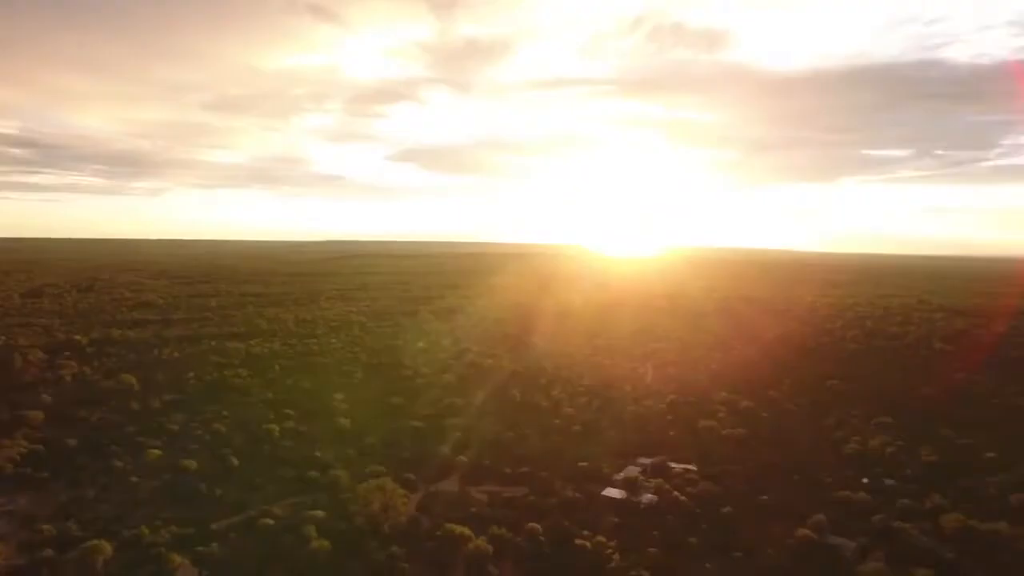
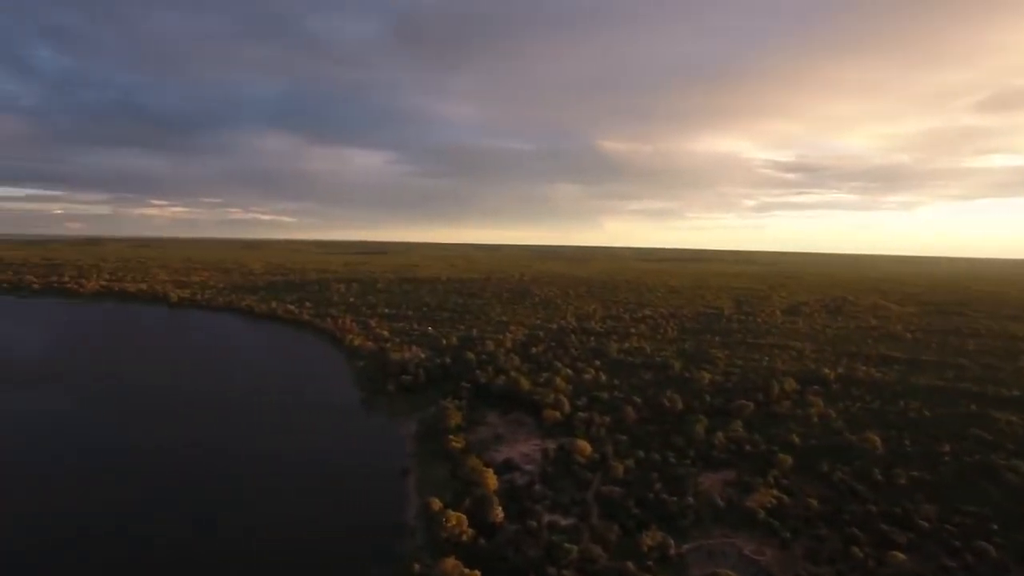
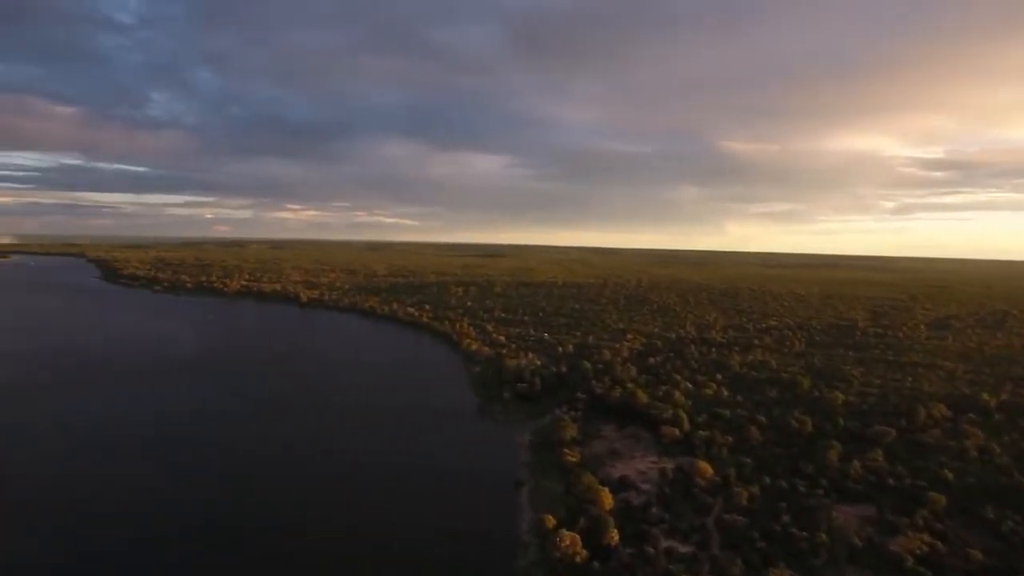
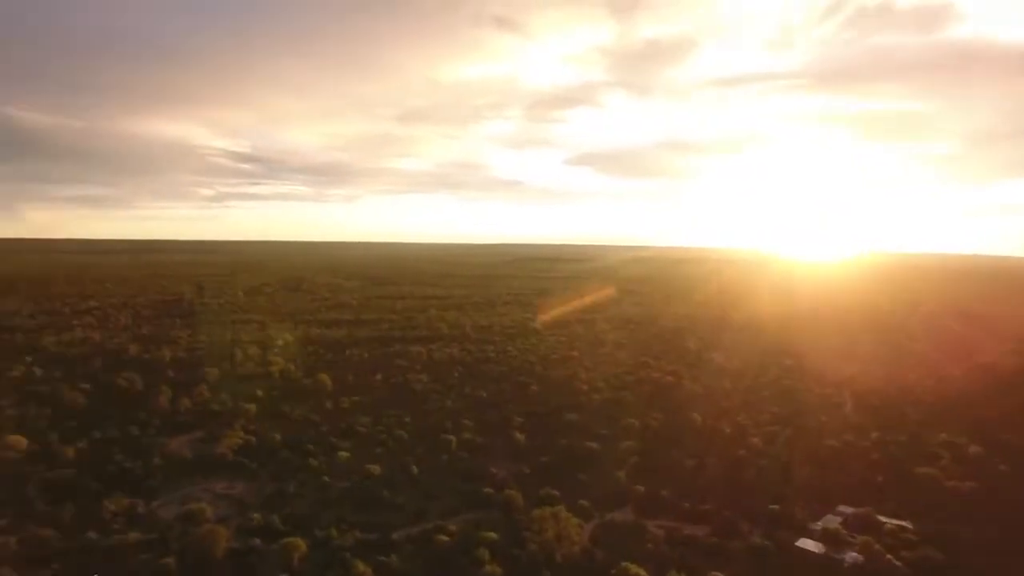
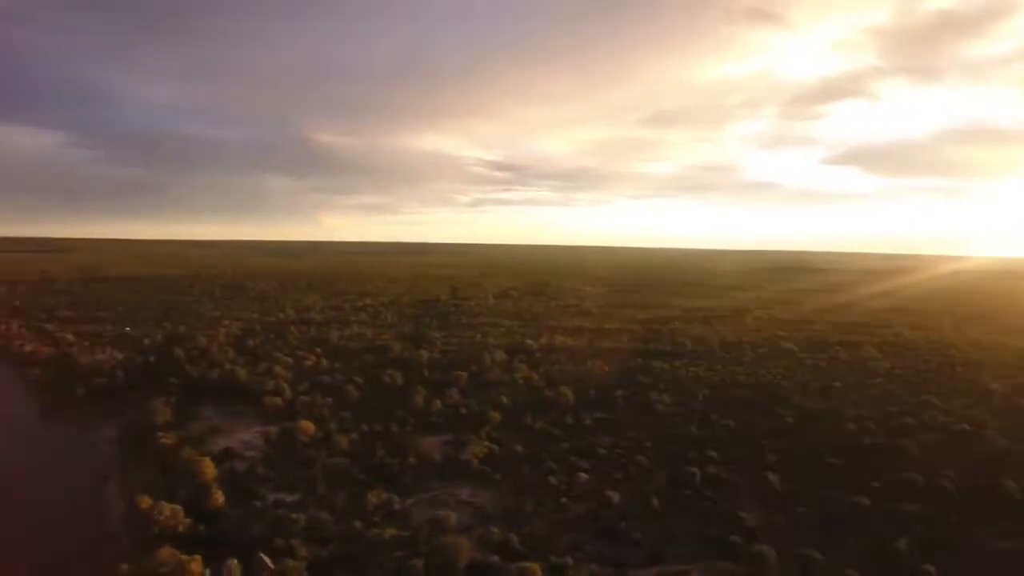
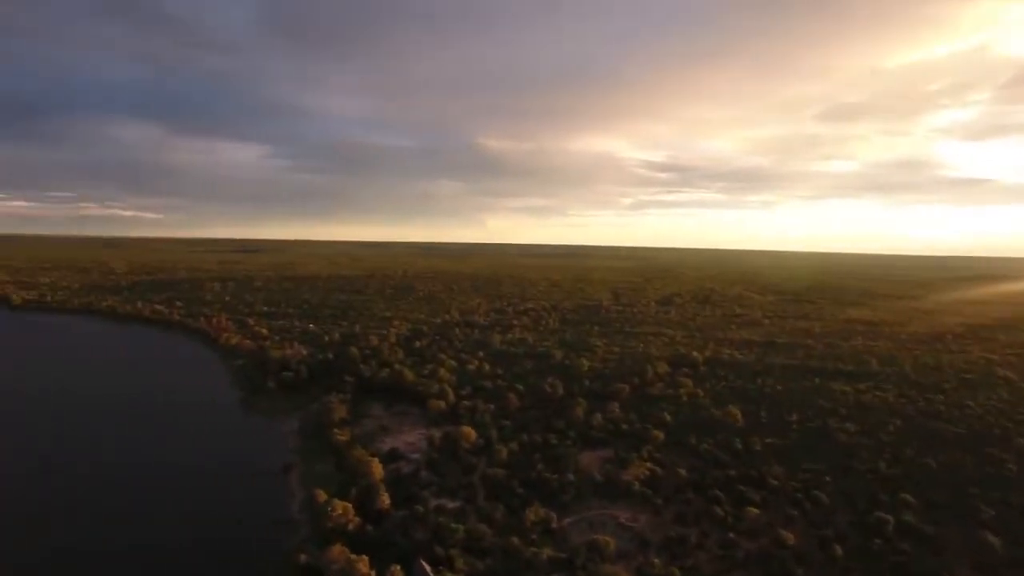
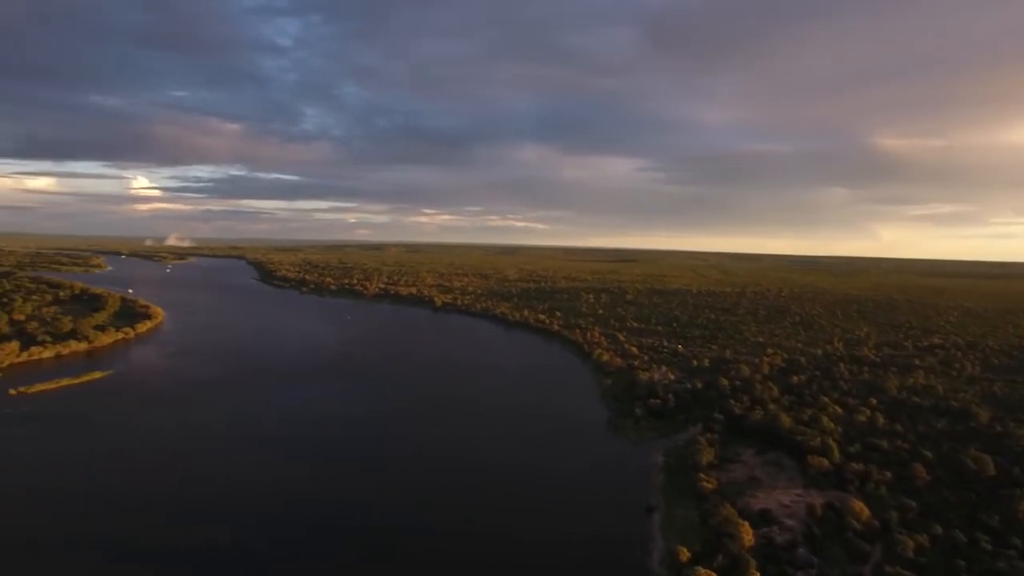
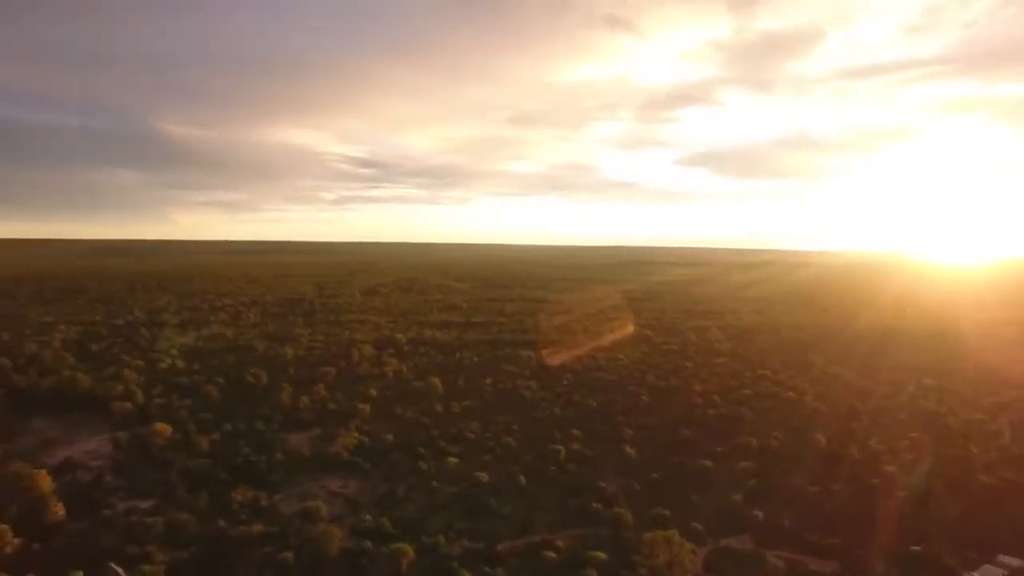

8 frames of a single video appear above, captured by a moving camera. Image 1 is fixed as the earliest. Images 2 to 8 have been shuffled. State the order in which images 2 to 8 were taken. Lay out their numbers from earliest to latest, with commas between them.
4, 8, 5, 6, 2, 3, 7
